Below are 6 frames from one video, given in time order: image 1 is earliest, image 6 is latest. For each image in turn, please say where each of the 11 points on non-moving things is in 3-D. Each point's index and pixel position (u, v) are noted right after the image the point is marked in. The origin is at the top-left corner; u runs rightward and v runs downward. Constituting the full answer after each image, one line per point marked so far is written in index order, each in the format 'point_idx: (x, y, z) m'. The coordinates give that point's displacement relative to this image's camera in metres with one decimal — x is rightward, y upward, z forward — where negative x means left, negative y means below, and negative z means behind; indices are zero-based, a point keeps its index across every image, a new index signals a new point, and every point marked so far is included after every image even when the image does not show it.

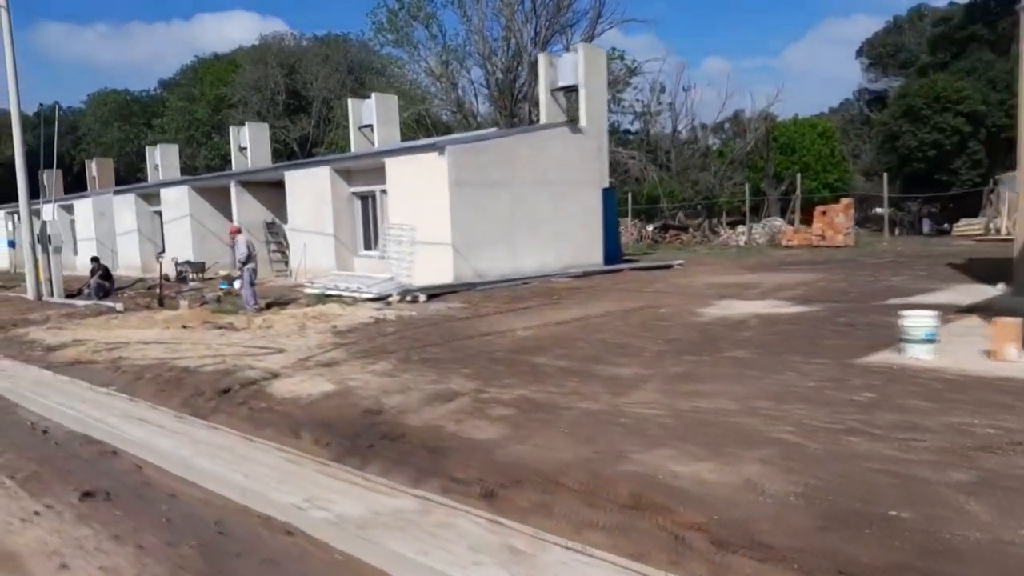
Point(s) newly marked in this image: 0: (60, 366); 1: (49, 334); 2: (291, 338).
0: (-7.0, -1.2, +12.0) m
1: (-8.9, -0.9, +15.0) m
2: (-3.5, -0.8, +12.6) m
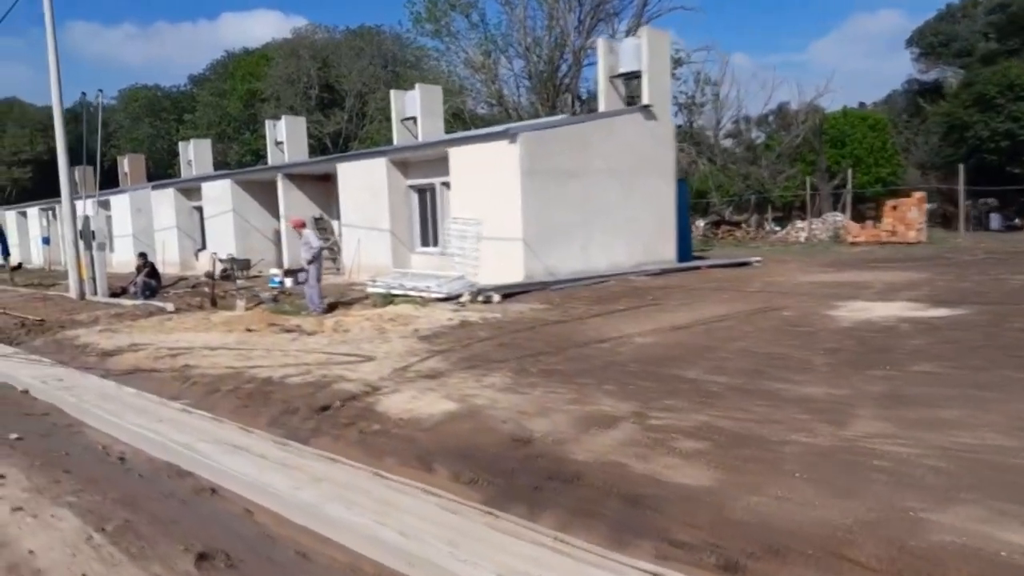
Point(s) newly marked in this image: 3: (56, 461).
0: (-5.4, -1.2, +10.8) m
1: (-7.3, -0.9, +13.9) m
2: (-2.0, -0.8, +11.3) m
3: (-3.9, -1.5, +6.7) m
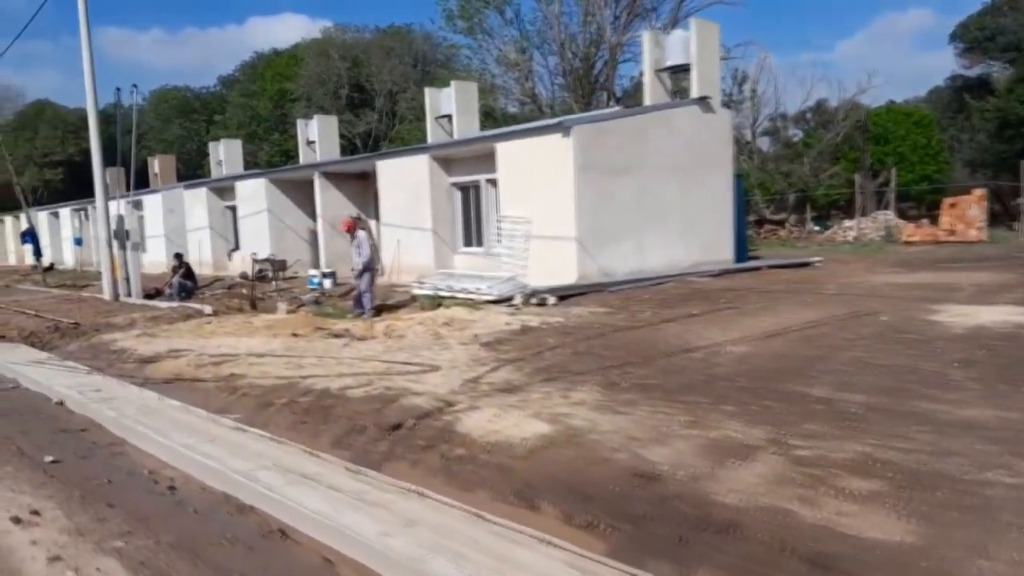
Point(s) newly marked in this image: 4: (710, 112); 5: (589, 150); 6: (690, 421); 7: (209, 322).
0: (-4.5, -1.2, +9.9) m
1: (-6.2, -0.9, +13.1) m
2: (-1.0, -0.9, +10.3) m
3: (-3.1, -1.5, +5.8) m
4: (+4.9, +4.4, +19.6) m
5: (+1.7, +3.0, +16.9) m
6: (+1.4, -1.1, +6.3) m
7: (-5.8, -0.7, +14.8) m
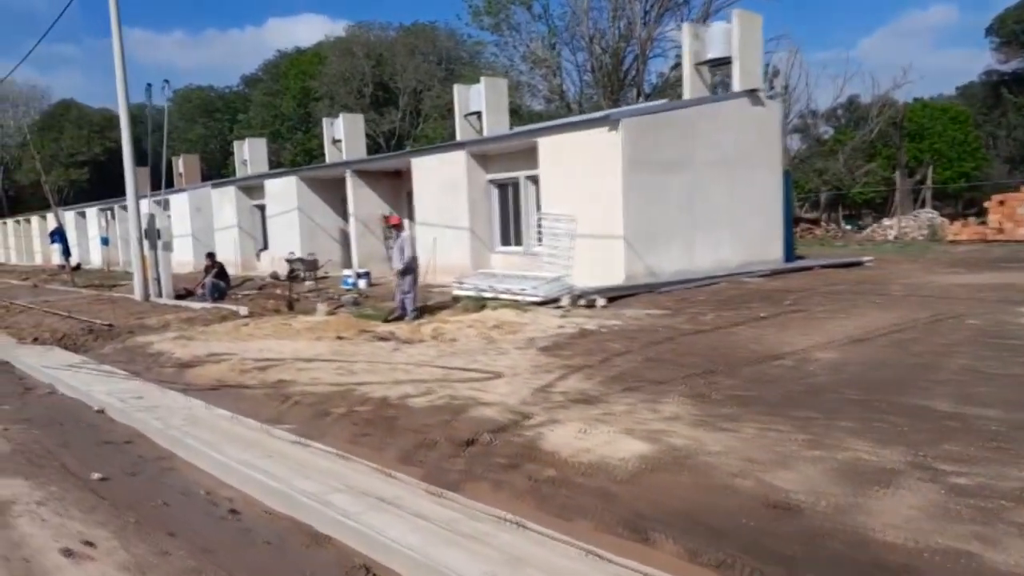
0: (-3.7, -1.3, +9.4) m
1: (-5.4, -0.9, +12.6) m
2: (-0.2, -0.9, +9.7) m
3: (-2.4, -1.5, +5.2) m
4: (+5.9, +4.4, +18.8) m
5: (+2.6, +3.0, +16.3) m
6: (+2.1, -1.1, +5.6) m
7: (-4.9, -0.7, +14.3) m
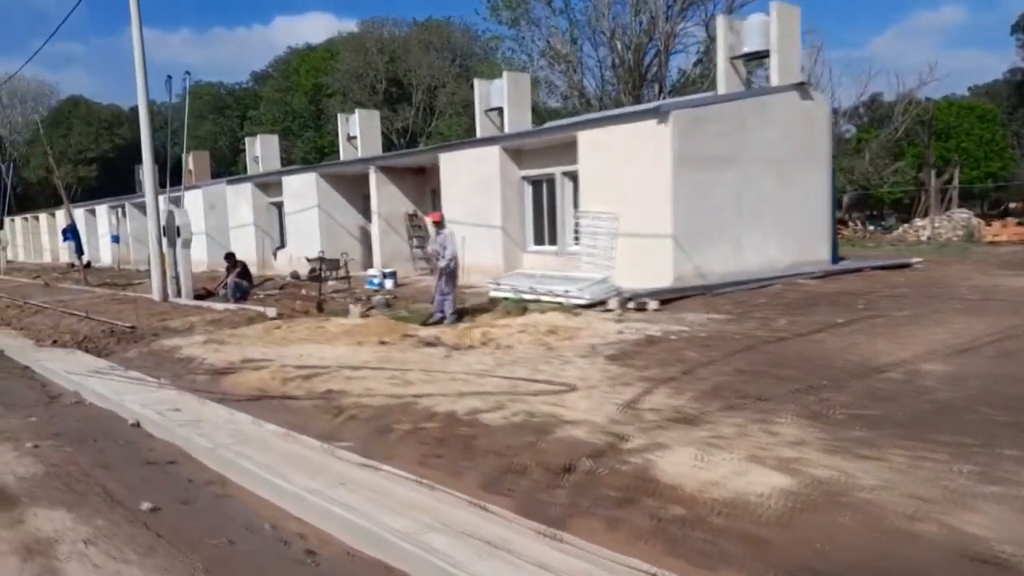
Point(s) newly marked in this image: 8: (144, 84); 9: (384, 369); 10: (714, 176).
0: (-2.9, -1.3, +8.6) m
1: (-4.6, -0.9, +11.8) m
2: (+0.6, -0.9, +8.9) m
3: (-1.7, -1.6, +4.4) m
4: (+6.8, +4.4, +18.0) m
5: (+3.4, +2.9, +15.5) m
6: (+2.9, -1.1, +4.8) m
7: (-4.1, -0.7, +13.5) m
8: (-9.3, +5.1, +19.5) m
9: (-1.5, -1.0, +9.4) m
10: (+4.2, +2.3, +16.1) m
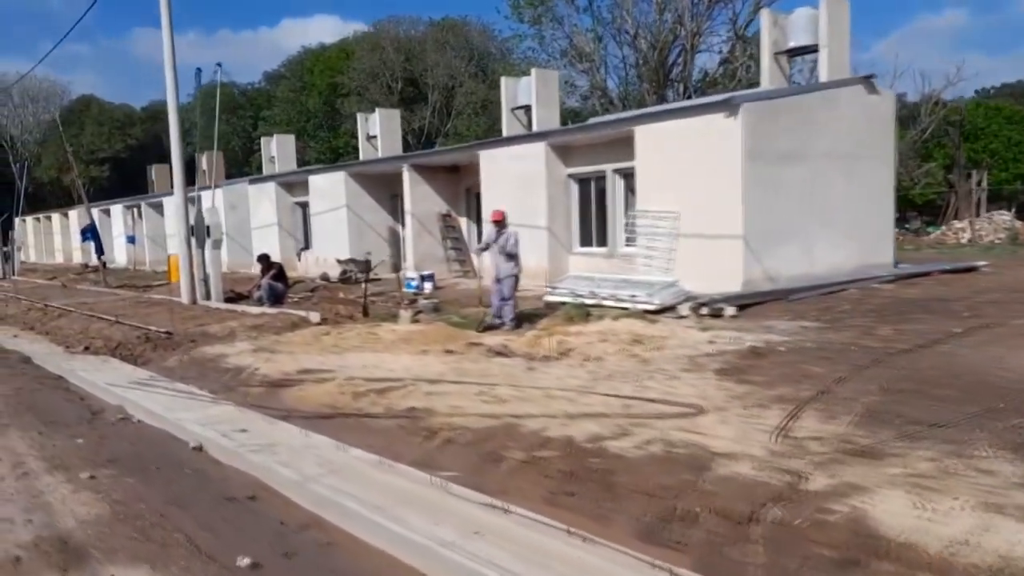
0: (-1.9, -1.3, +7.6) m
1: (-3.5, -1.0, +10.8) m
2: (+1.6, -1.0, +7.9) m
3: (-0.7, -1.6, +3.5) m
4: (+7.9, +4.3, +17.0) m
5: (+4.5, +2.9, +14.5) m
6: (+3.9, -1.2, +3.8) m
7: (-3.0, -0.7, +12.5) m
8: (-8.1, +5.1, +18.6) m
9: (-0.5, -1.0, +8.4) m
10: (+5.3, +2.2, +15.1) m
